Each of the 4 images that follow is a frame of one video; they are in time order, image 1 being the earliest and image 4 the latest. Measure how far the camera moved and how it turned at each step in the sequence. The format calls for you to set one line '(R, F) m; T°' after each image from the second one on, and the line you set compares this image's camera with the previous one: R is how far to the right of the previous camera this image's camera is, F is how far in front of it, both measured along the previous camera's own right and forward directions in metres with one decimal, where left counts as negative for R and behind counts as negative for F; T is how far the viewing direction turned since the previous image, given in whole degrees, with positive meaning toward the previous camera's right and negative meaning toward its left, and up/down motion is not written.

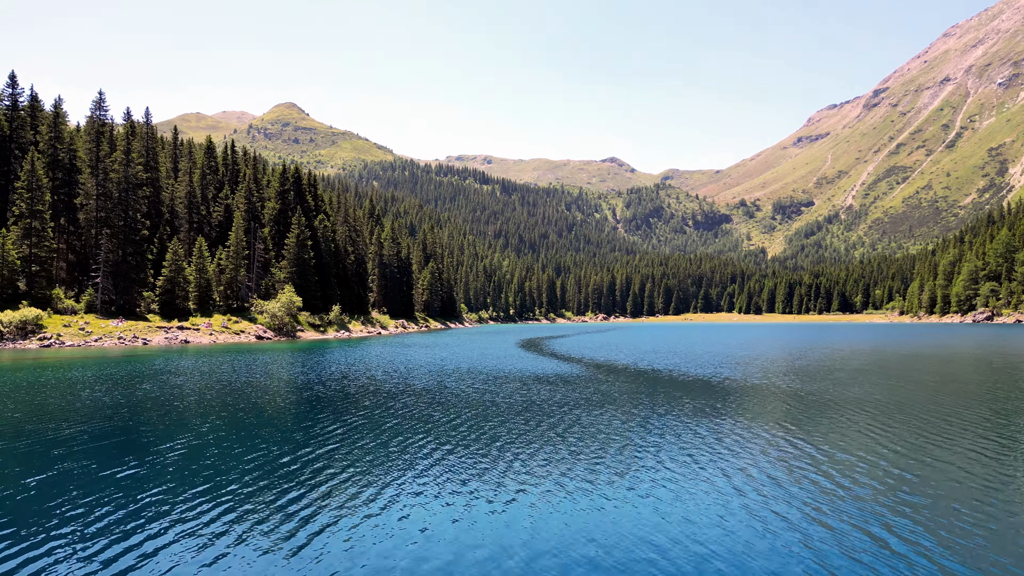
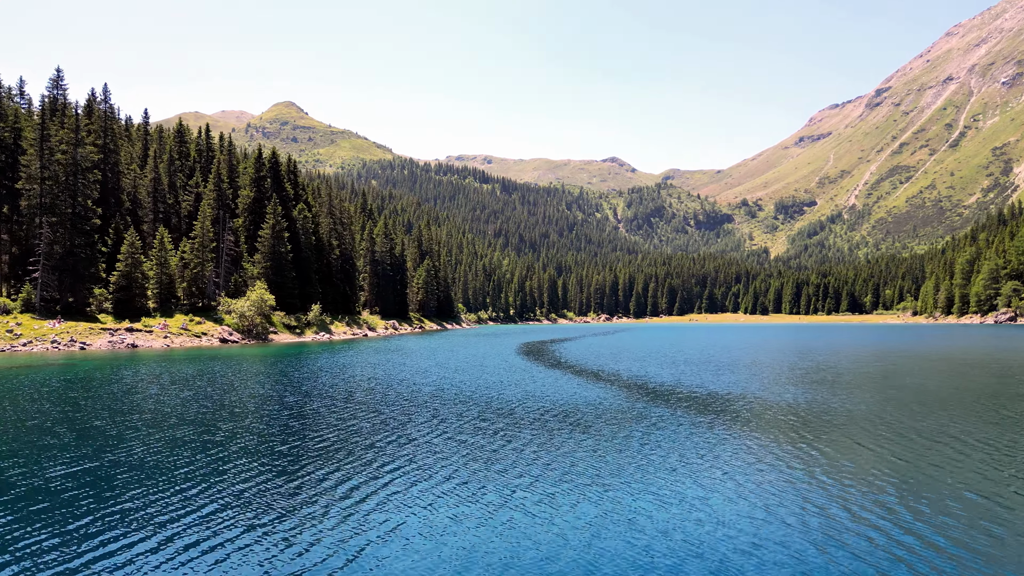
(0.0, +8.6) m; 0°
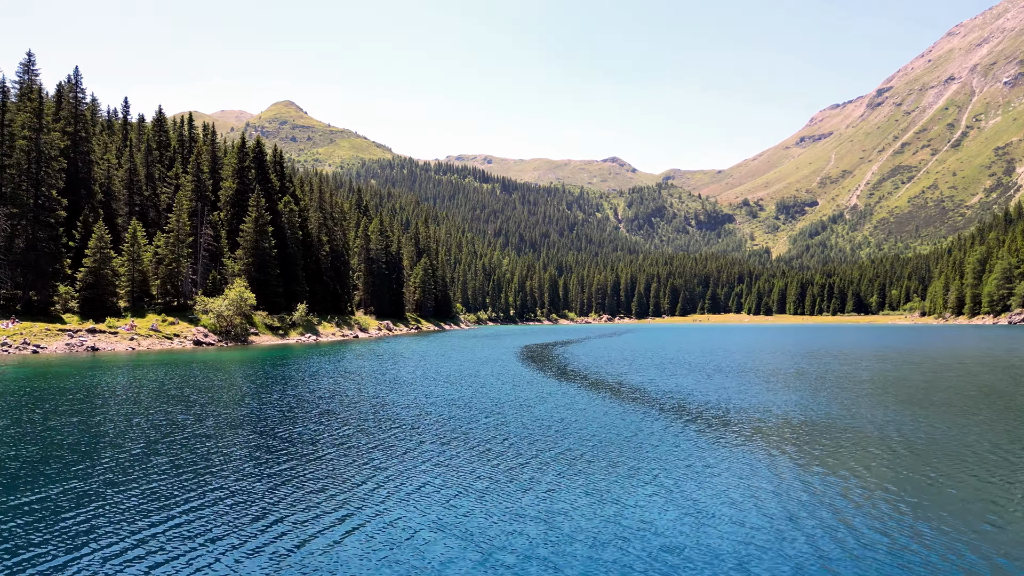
(0.0, +5.0) m; 0°
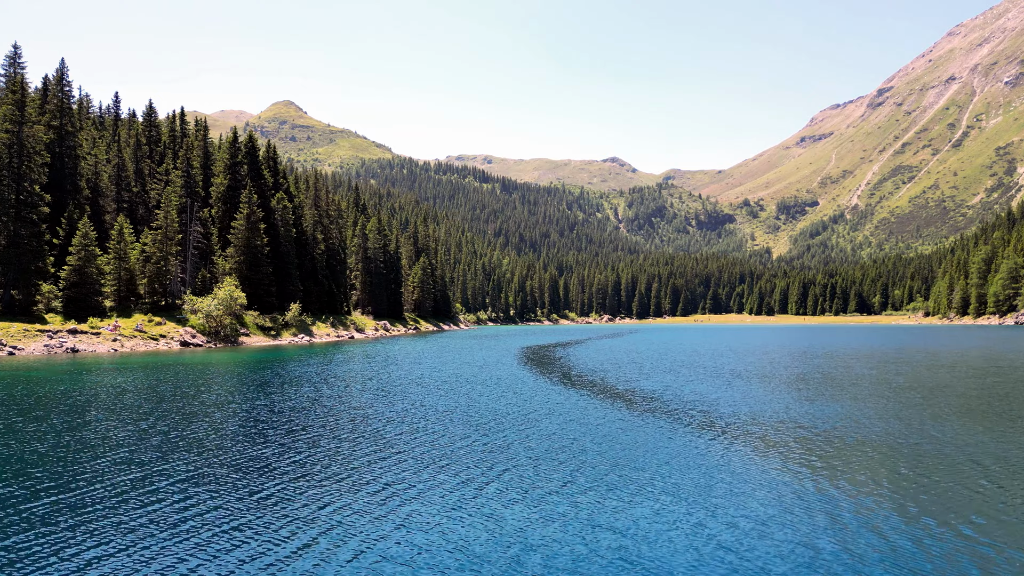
(0.0, +2.2) m; 0°
